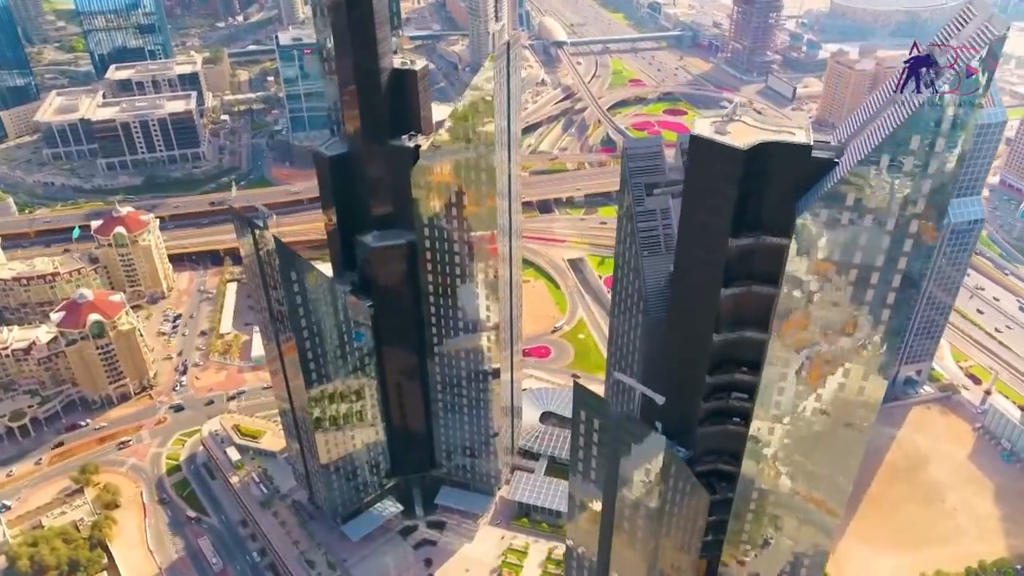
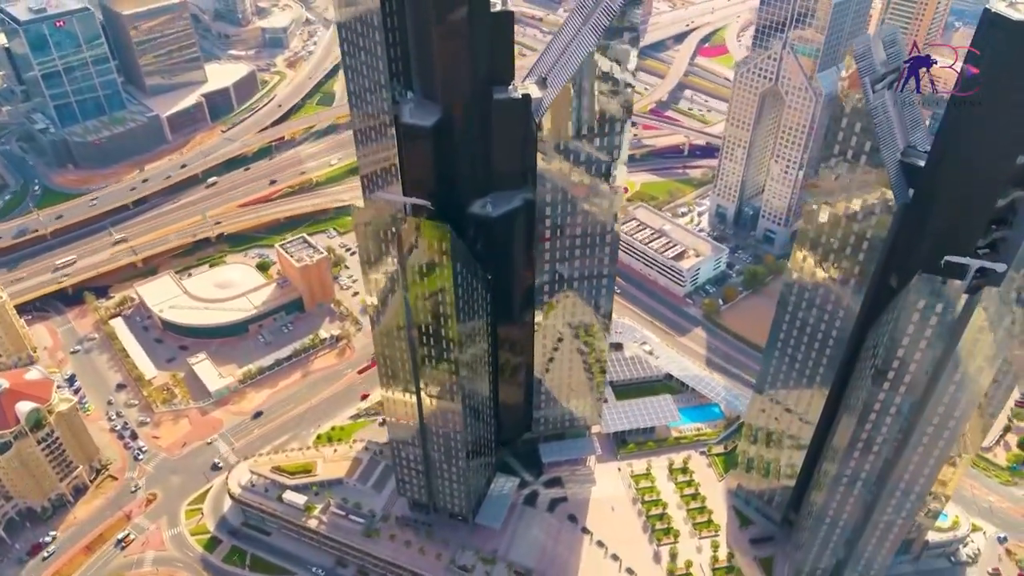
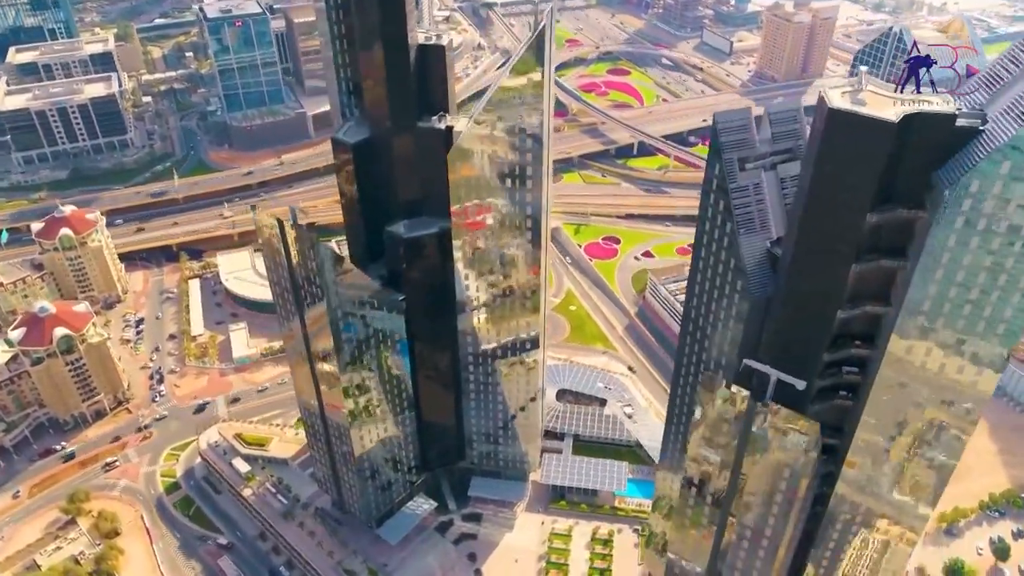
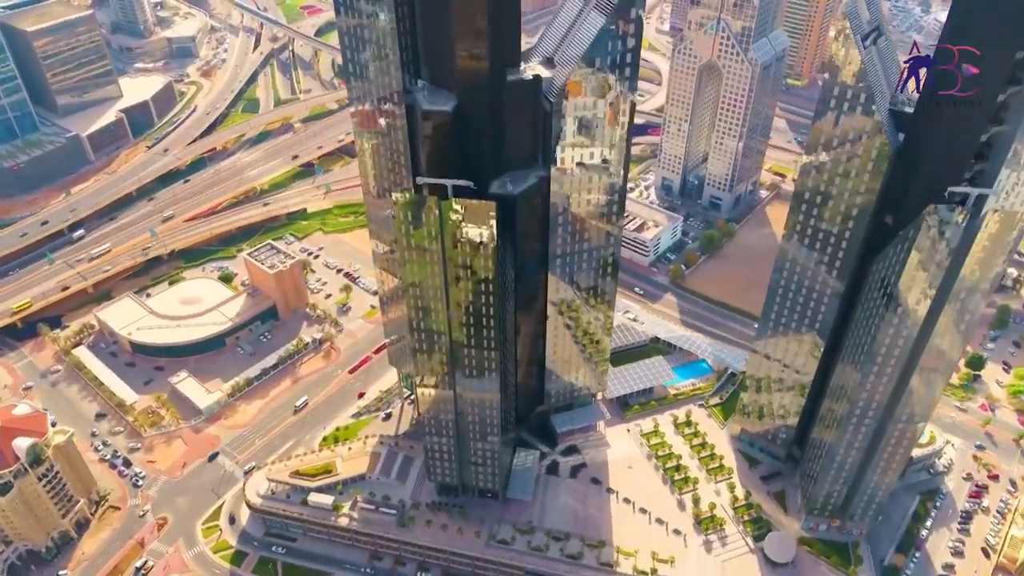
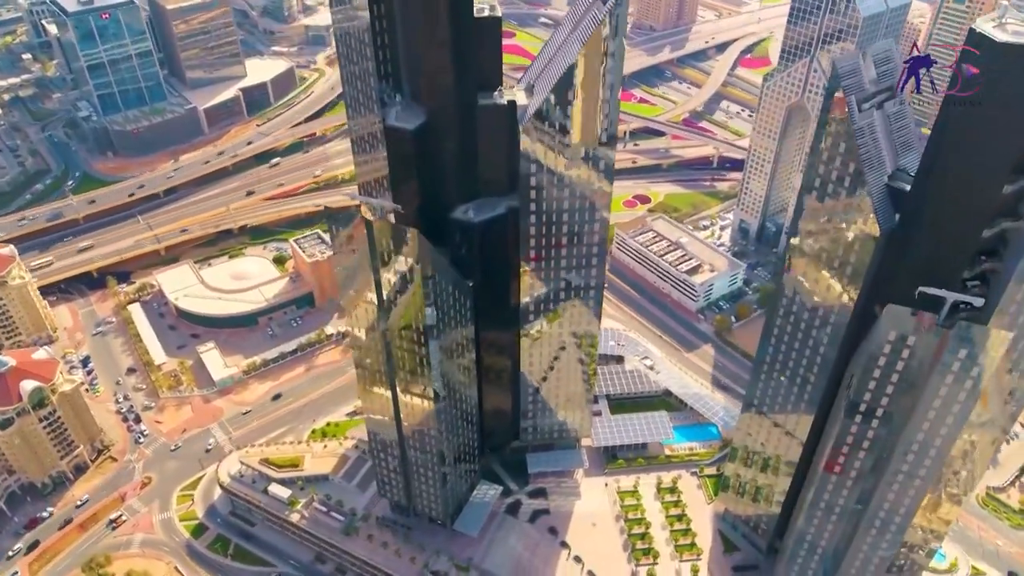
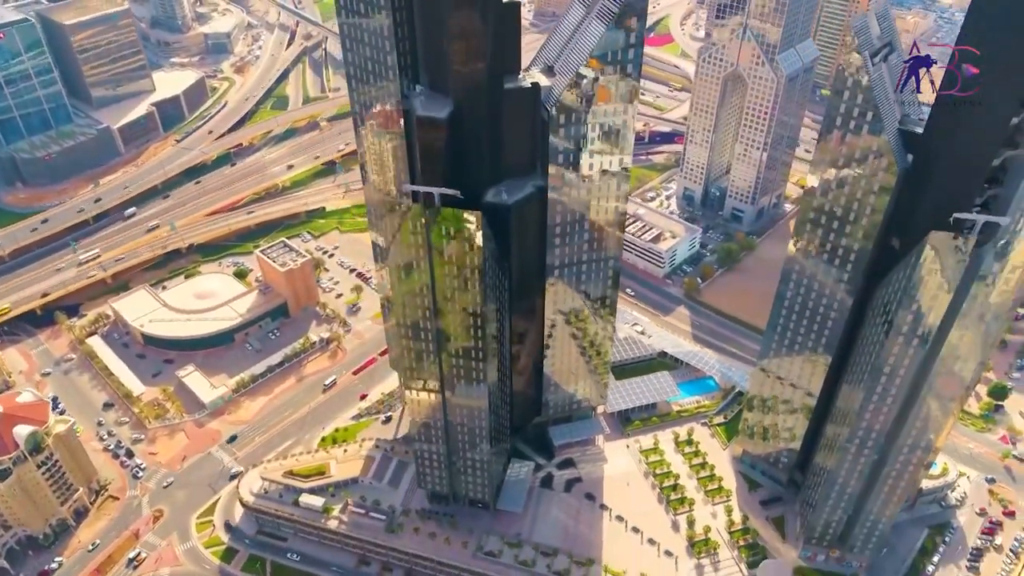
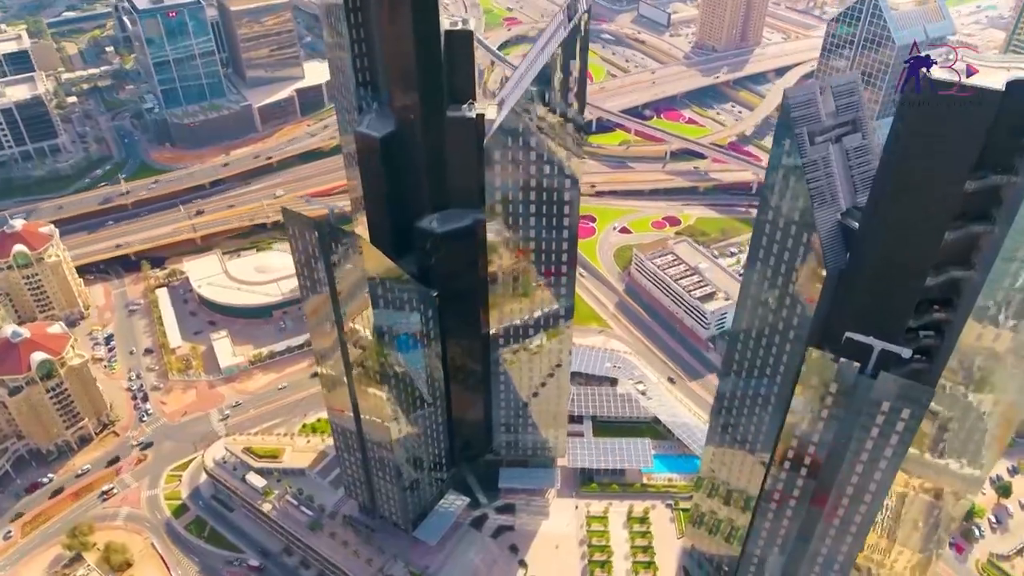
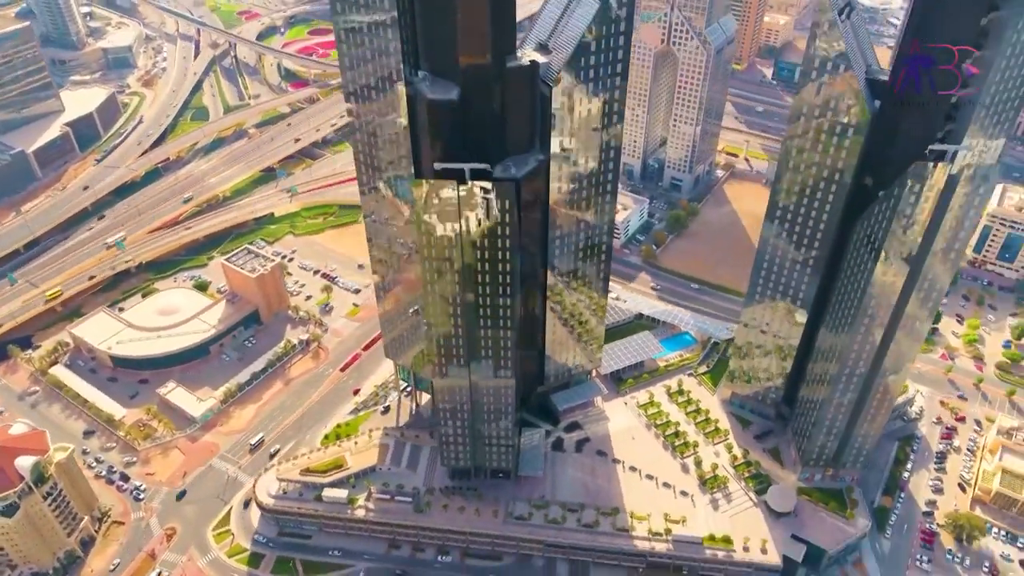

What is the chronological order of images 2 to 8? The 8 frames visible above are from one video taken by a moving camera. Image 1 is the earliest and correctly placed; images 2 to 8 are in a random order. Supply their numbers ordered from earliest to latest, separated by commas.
3, 7, 5, 2, 6, 4, 8
